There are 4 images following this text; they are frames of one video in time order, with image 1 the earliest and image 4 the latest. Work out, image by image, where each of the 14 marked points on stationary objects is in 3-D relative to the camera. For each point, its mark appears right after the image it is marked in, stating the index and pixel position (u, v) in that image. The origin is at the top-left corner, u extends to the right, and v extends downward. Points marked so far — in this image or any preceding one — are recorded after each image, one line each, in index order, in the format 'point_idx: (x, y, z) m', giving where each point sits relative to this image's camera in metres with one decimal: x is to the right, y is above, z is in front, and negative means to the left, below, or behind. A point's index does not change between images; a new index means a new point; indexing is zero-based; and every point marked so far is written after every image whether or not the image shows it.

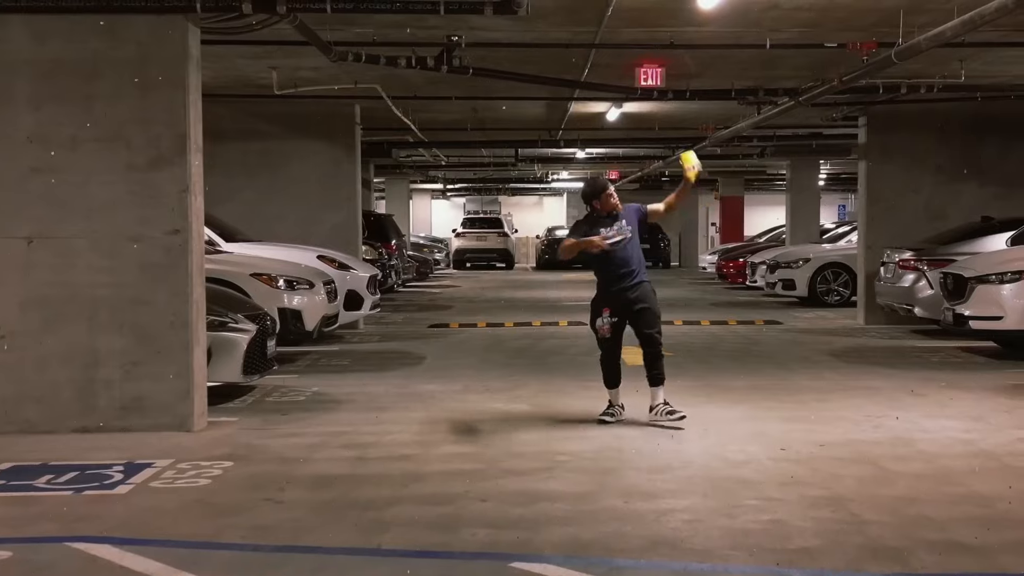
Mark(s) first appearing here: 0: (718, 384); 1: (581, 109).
0: (+2.0, -0.9, +6.2) m
1: (+1.5, +3.8, +14.3) m
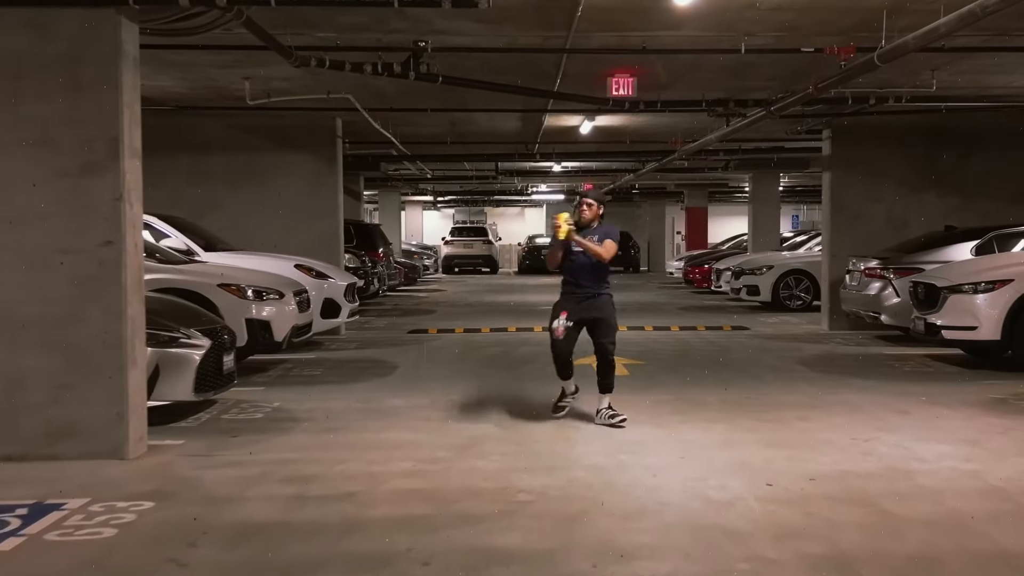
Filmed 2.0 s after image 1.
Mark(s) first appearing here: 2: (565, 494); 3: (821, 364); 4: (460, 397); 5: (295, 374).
0: (+1.7, -1.0, +6.0) m
1: (+0.9, +3.6, +14.2) m
2: (+0.3, -1.1, +3.6) m
3: (+4.3, -1.0, +9.1) m
4: (-0.5, -1.1, +6.4) m
5: (-3.1, -1.2, +9.3) m
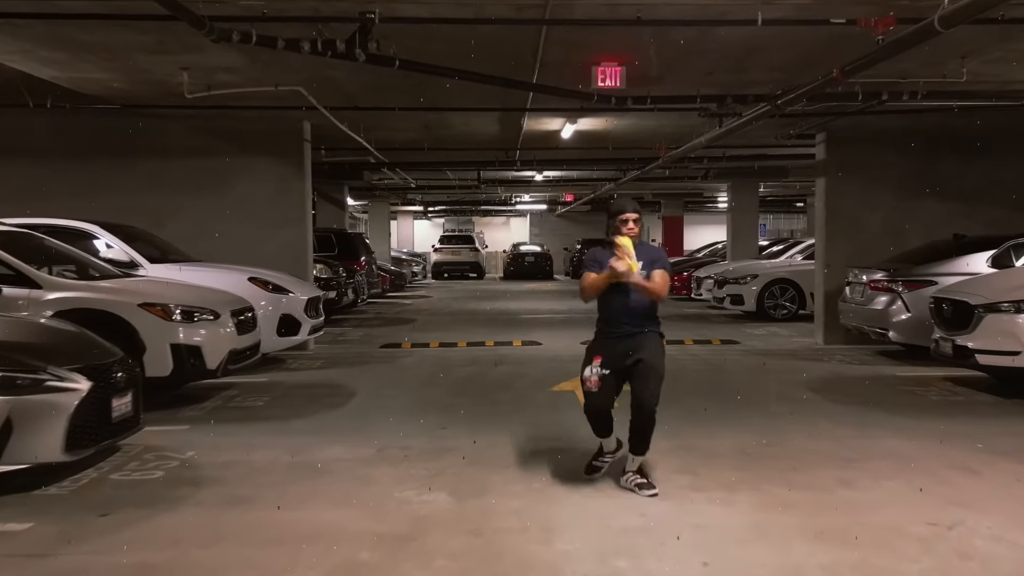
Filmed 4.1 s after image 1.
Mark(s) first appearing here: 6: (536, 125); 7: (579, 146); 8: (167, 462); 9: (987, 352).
0: (+1.4, -1.2, +4.9) m
1: (+0.5, +3.3, +13.1) m
2: (+0.1, -1.3, +2.5) m
3: (+3.9, -1.2, +8.1) m
4: (-0.8, -1.3, +5.3) m
5: (-3.4, -1.4, +8.1) m
6: (+0.5, +3.3, +13.0) m
7: (+1.6, +3.4, +15.9) m
8: (-2.6, -1.3, +5.0) m
9: (+4.8, -0.6, +6.6) m
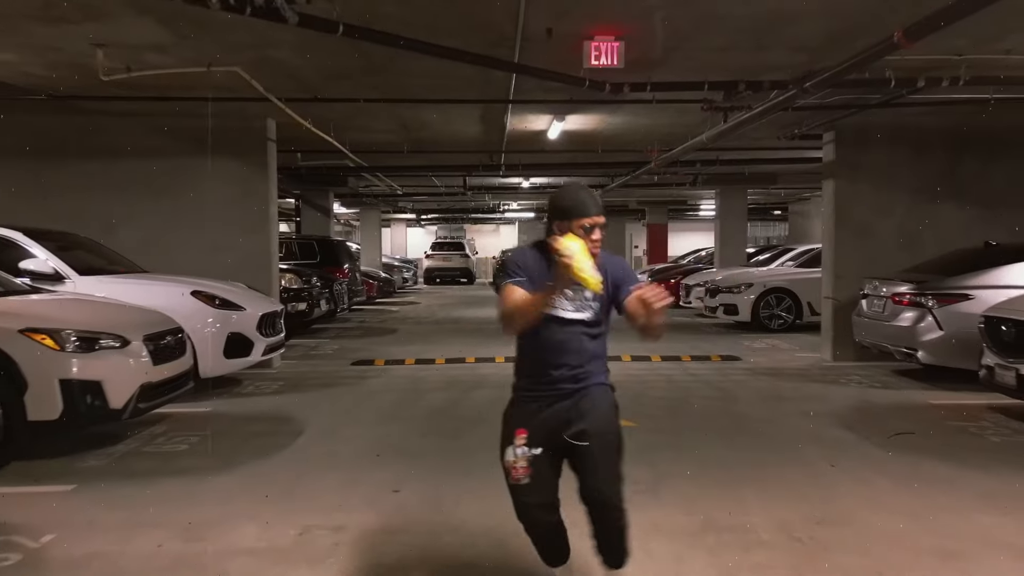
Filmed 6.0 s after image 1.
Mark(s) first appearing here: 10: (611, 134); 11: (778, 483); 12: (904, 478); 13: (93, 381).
0: (+1.2, -1.3, +3.6) m
1: (+0.1, +3.1, +11.8) m
2: (0.0, -1.4, +1.2) m
3: (+3.7, -1.4, +6.8) m
4: (-1.0, -1.4, +3.9) m
5: (-3.7, -1.6, +6.7) m
6: (+0.1, +3.1, +11.8) m
7: (+1.2, +3.2, +14.6) m
8: (-2.8, -1.5, +3.7) m
9: (+4.6, -0.8, +5.4) m
10: (+1.9, +3.1, +12.9) m
11: (+1.9, -1.4, +4.6) m
12: (+2.9, -1.3, +4.6) m
13: (-3.7, -0.8, +5.7) m
